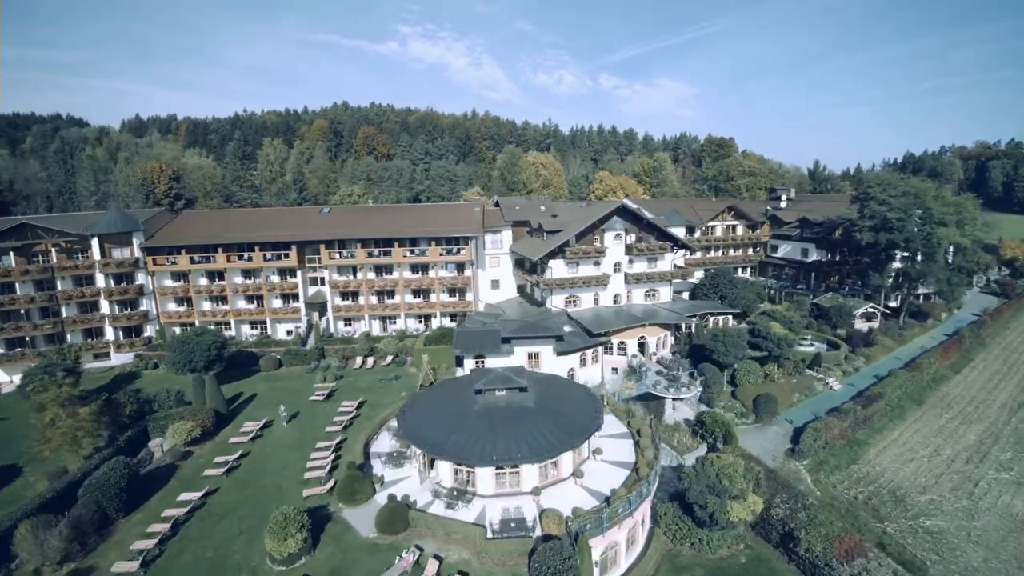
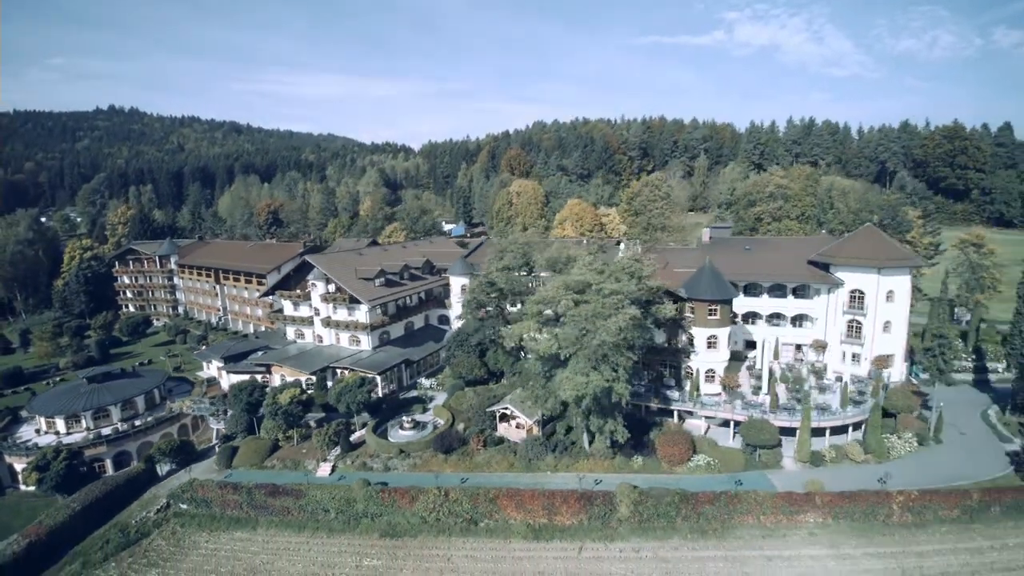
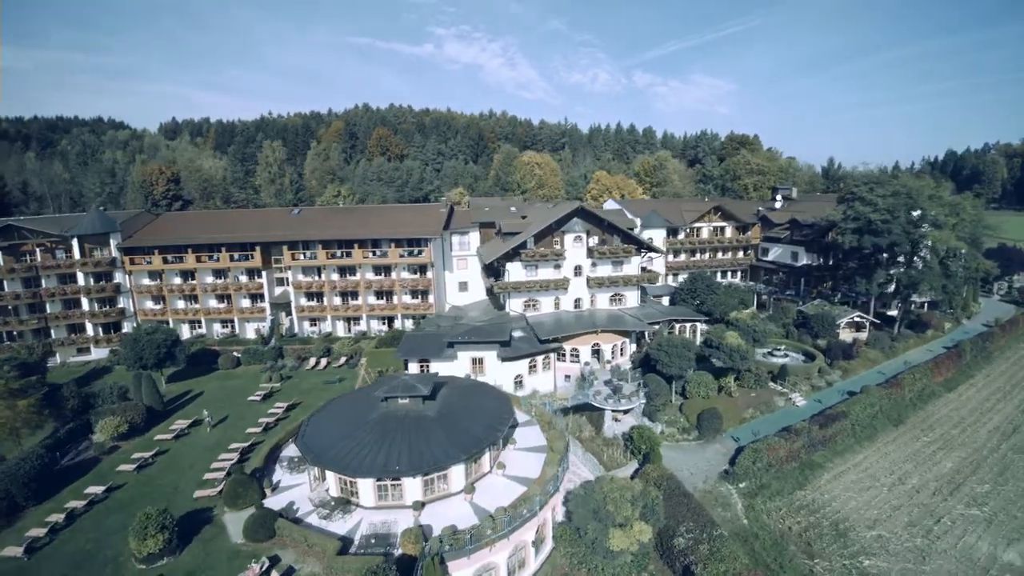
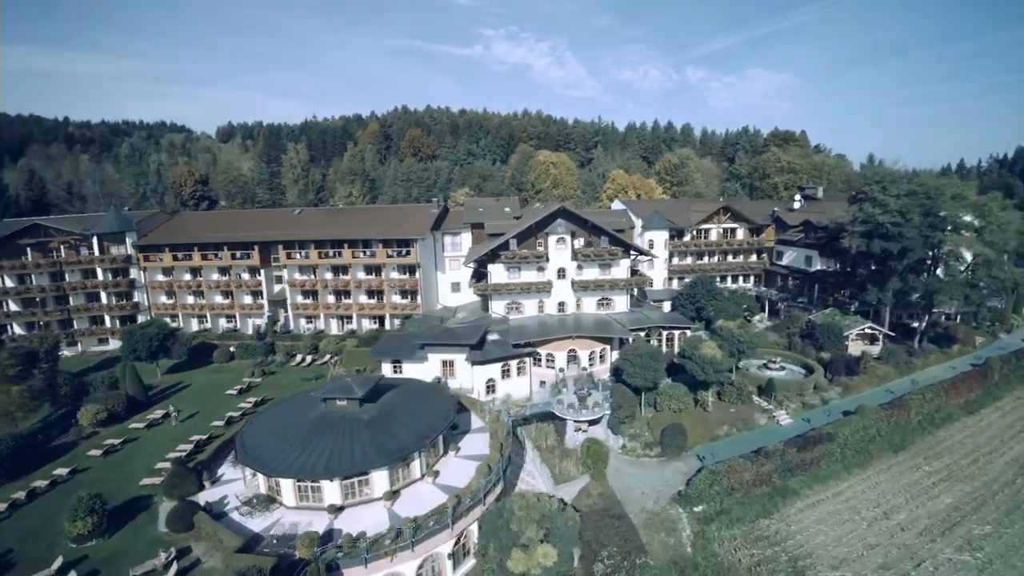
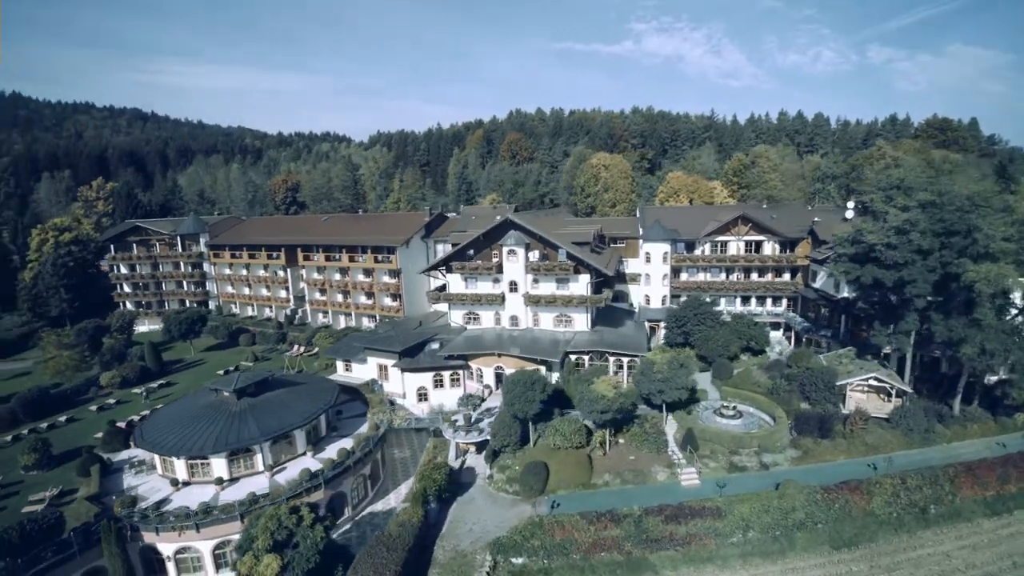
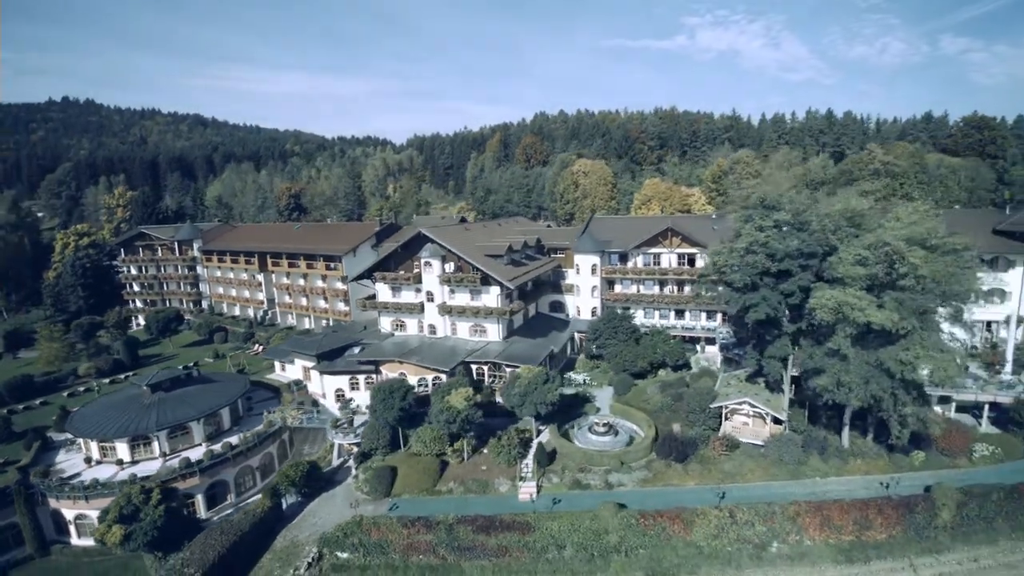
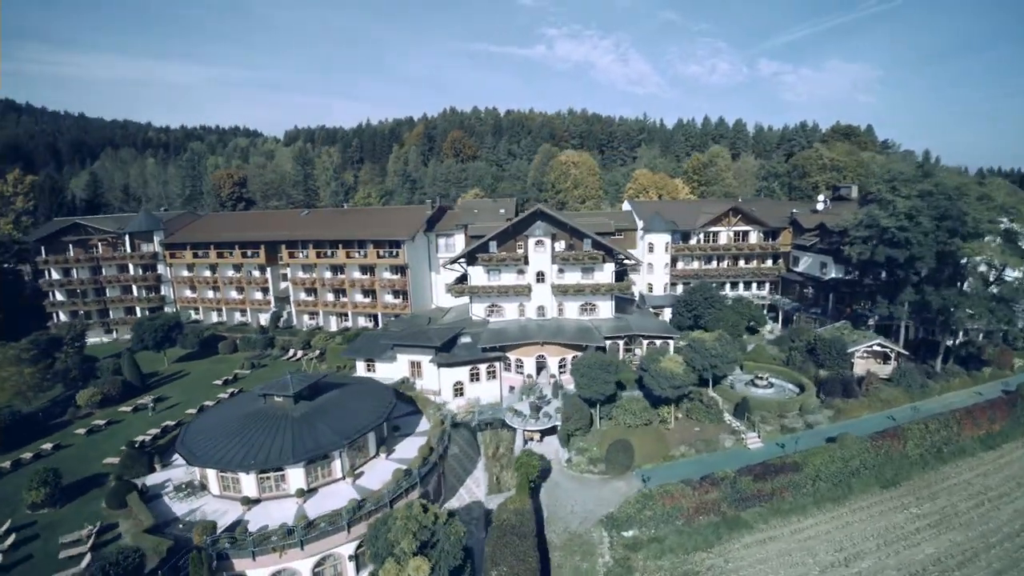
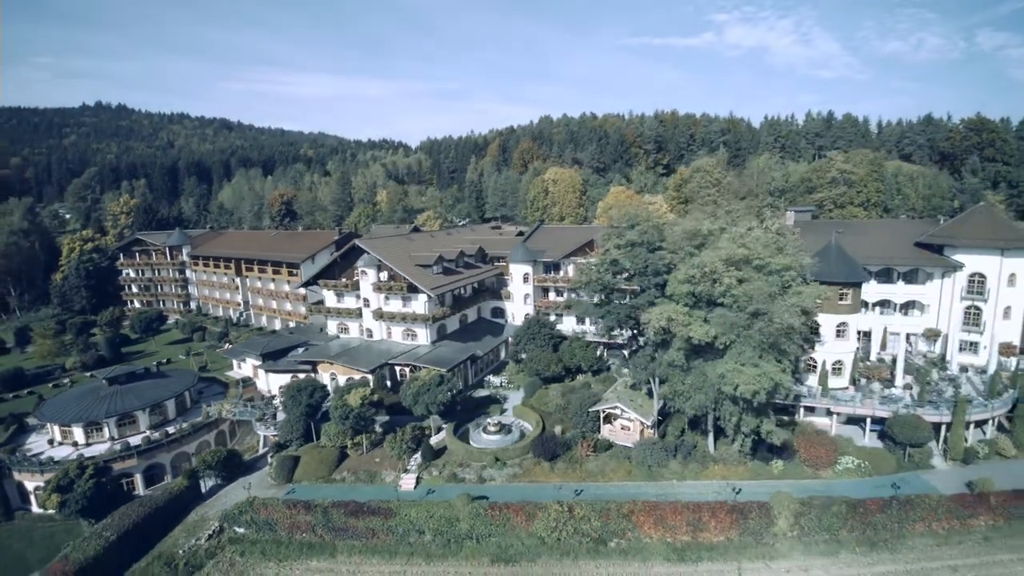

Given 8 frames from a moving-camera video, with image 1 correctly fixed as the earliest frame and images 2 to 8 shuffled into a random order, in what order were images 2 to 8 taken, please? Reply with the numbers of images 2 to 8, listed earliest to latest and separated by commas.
3, 4, 7, 5, 6, 8, 2
